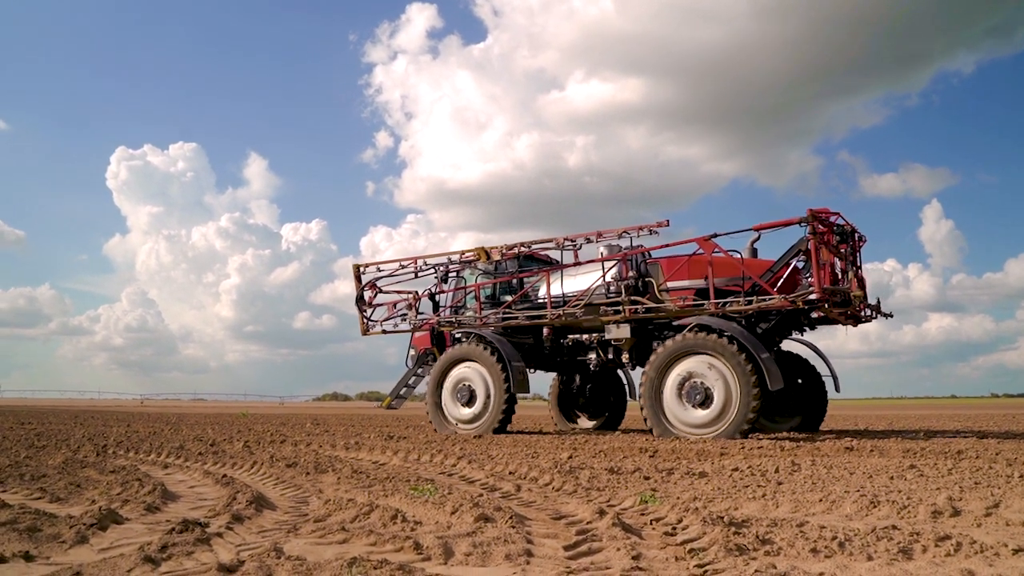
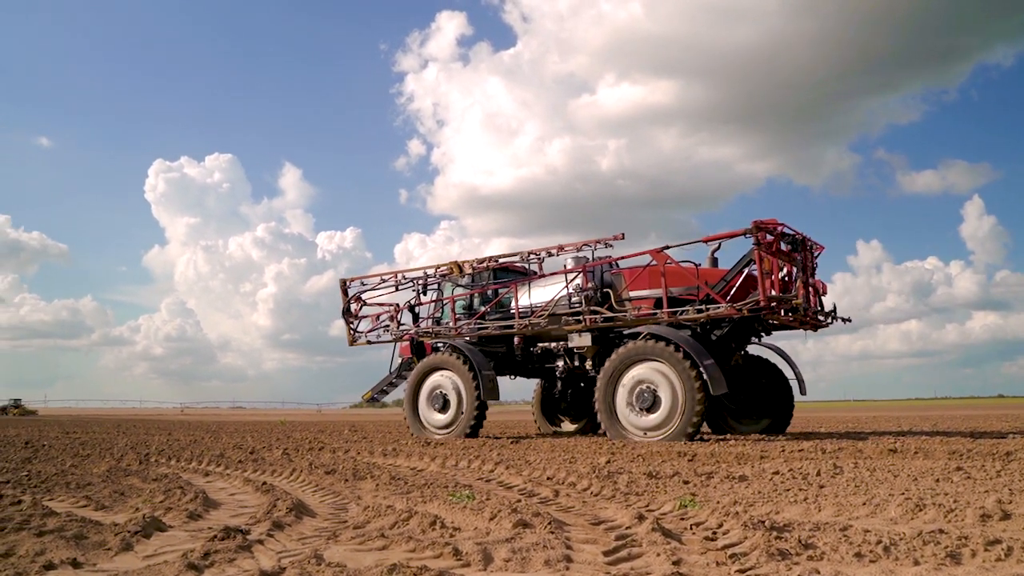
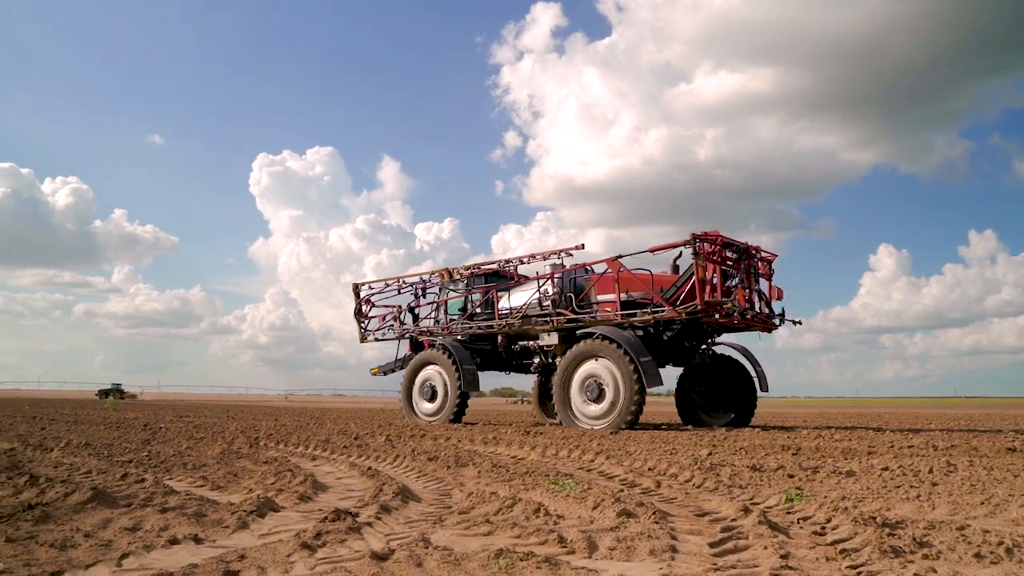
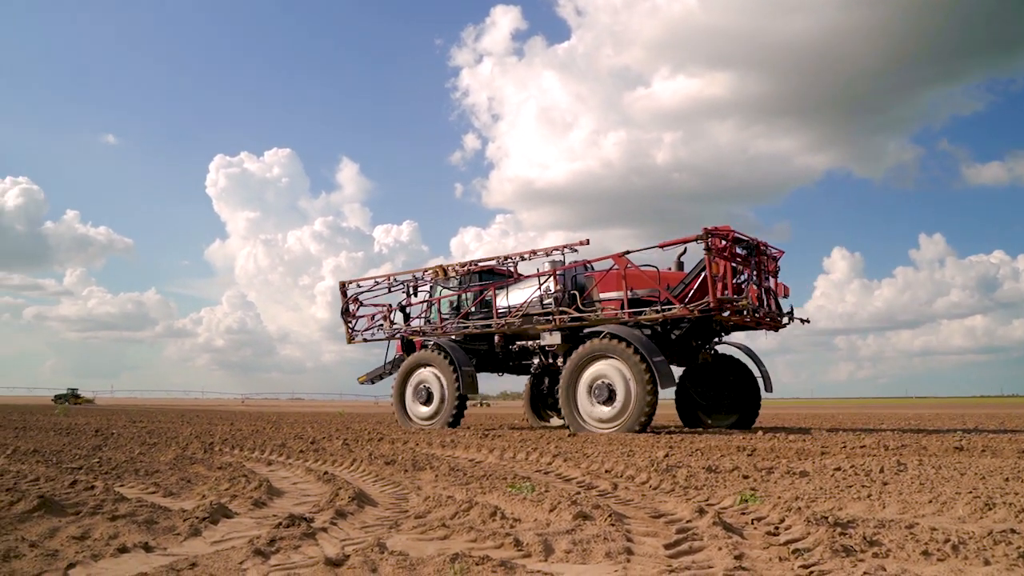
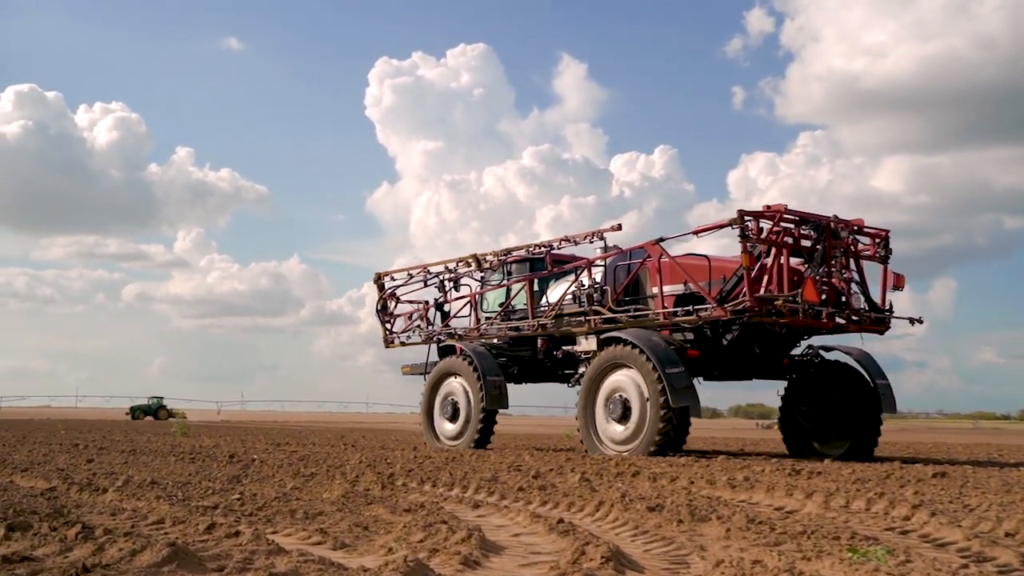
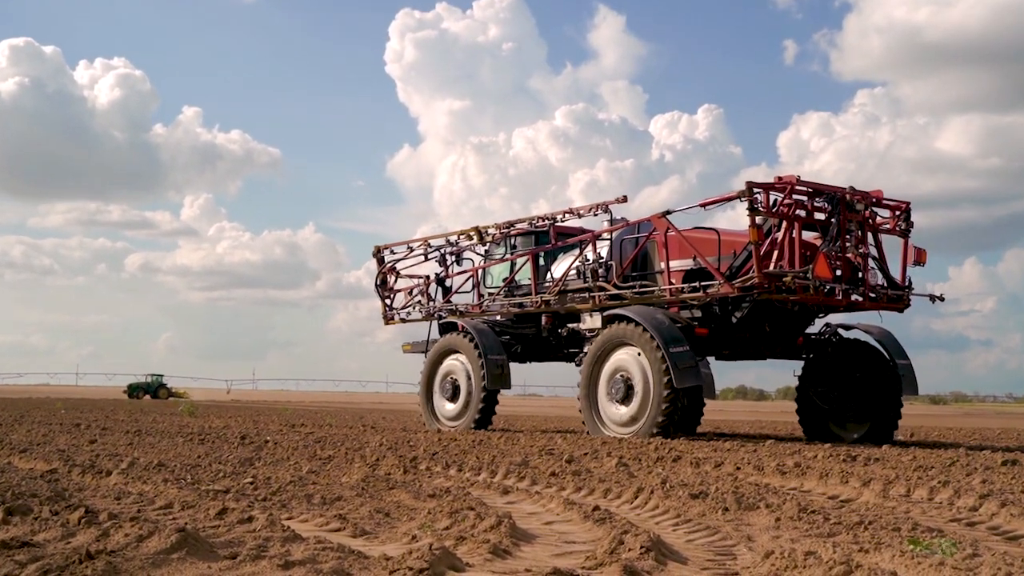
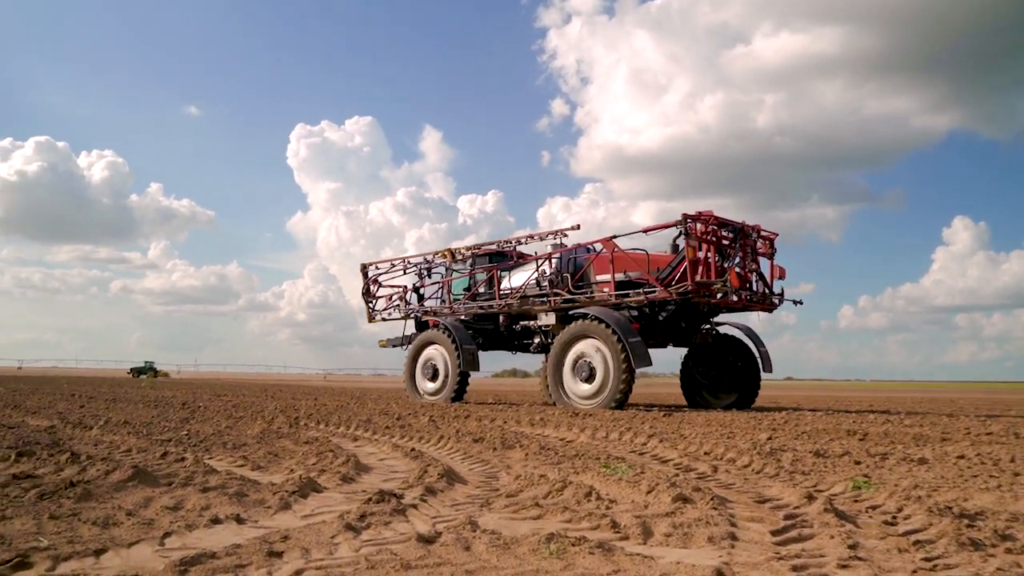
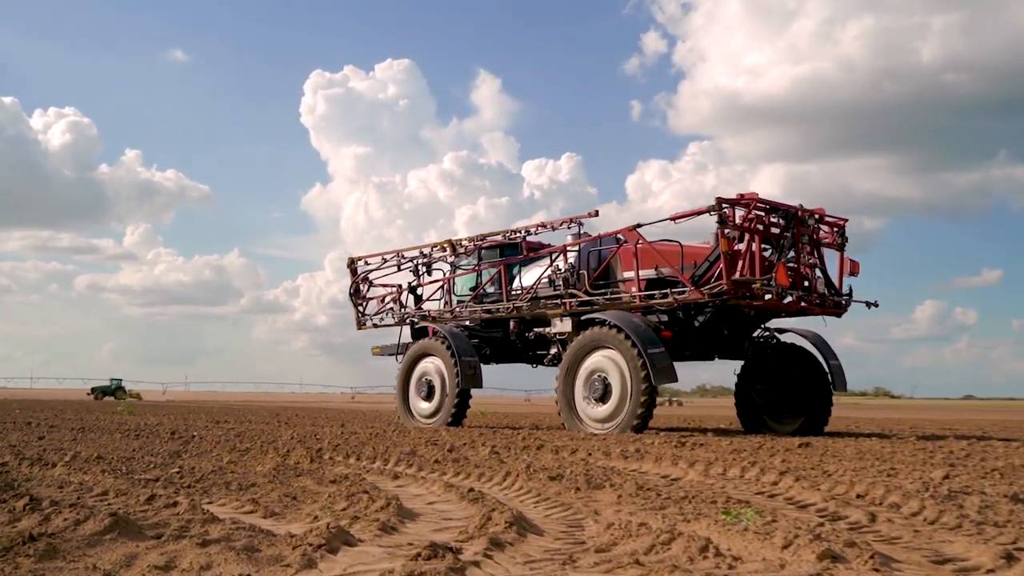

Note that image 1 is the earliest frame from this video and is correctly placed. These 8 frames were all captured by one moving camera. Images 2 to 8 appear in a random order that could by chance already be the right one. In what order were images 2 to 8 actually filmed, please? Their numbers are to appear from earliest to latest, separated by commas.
2, 4, 3, 7, 8, 5, 6
